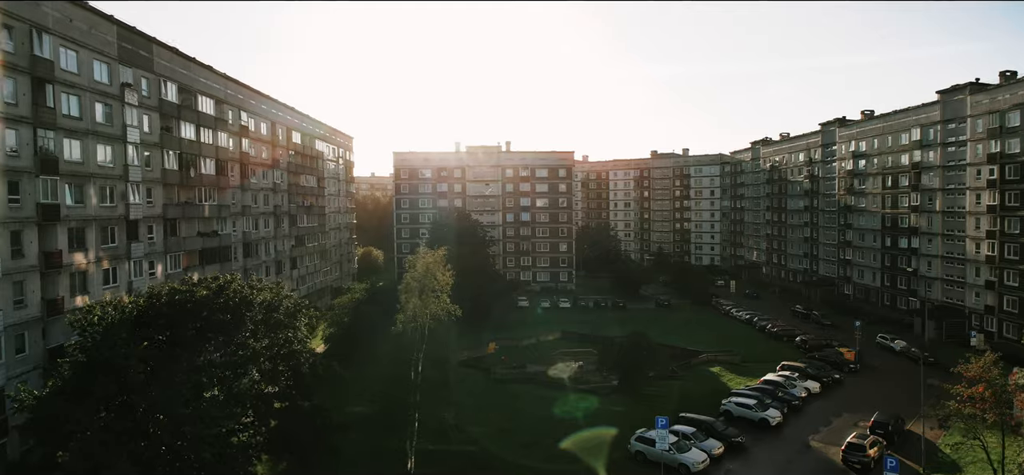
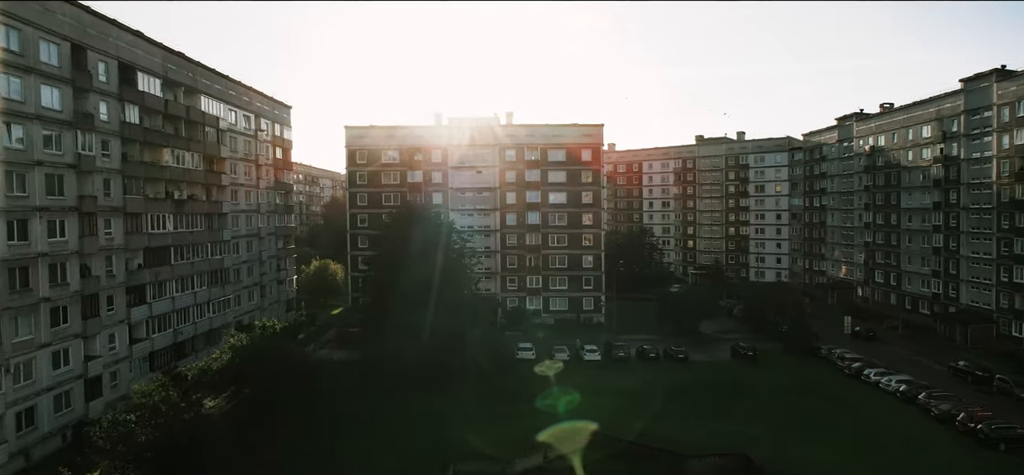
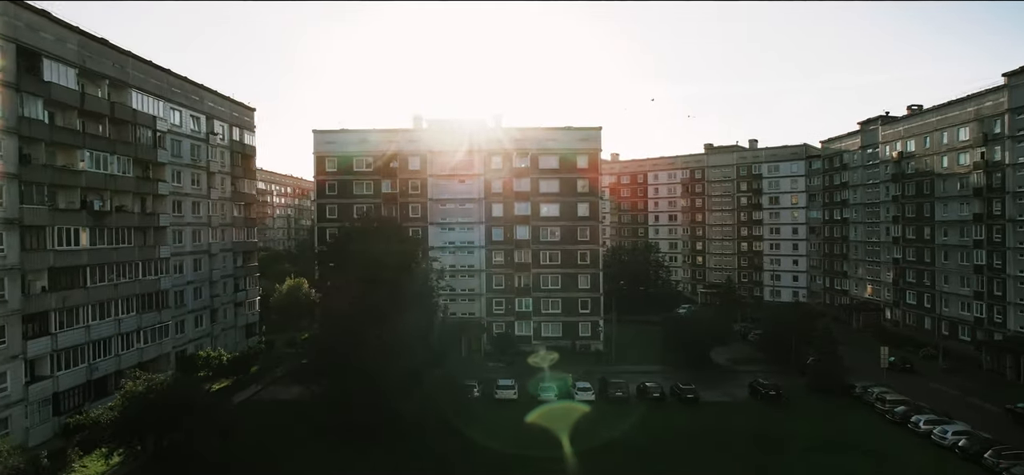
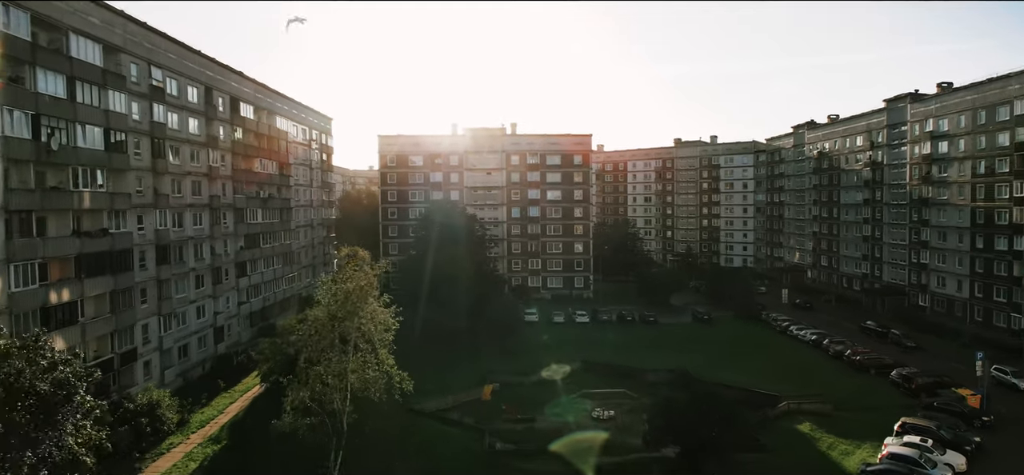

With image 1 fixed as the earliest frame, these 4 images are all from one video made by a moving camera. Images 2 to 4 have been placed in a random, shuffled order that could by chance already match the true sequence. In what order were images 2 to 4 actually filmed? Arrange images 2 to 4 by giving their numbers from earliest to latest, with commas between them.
4, 2, 3
